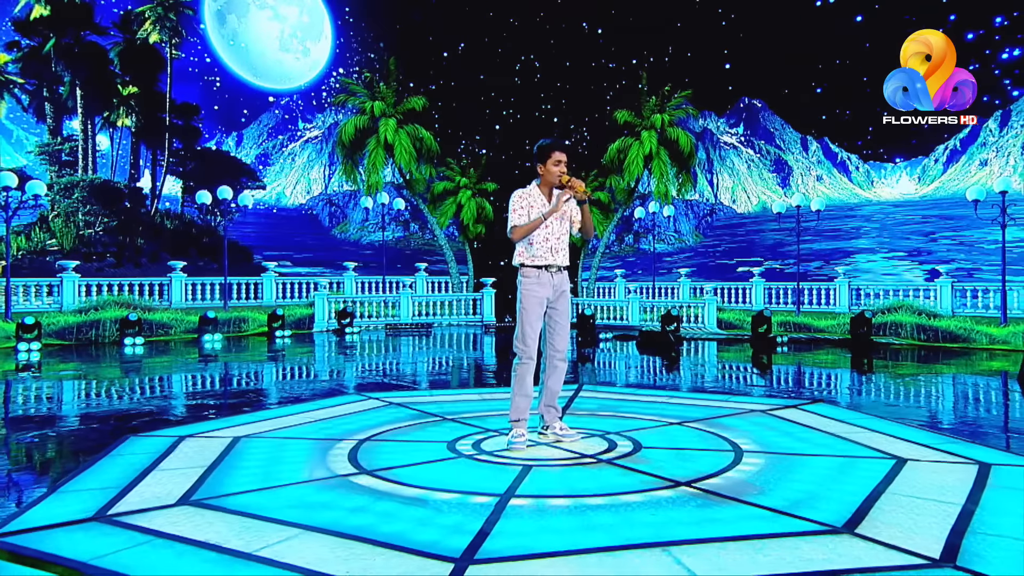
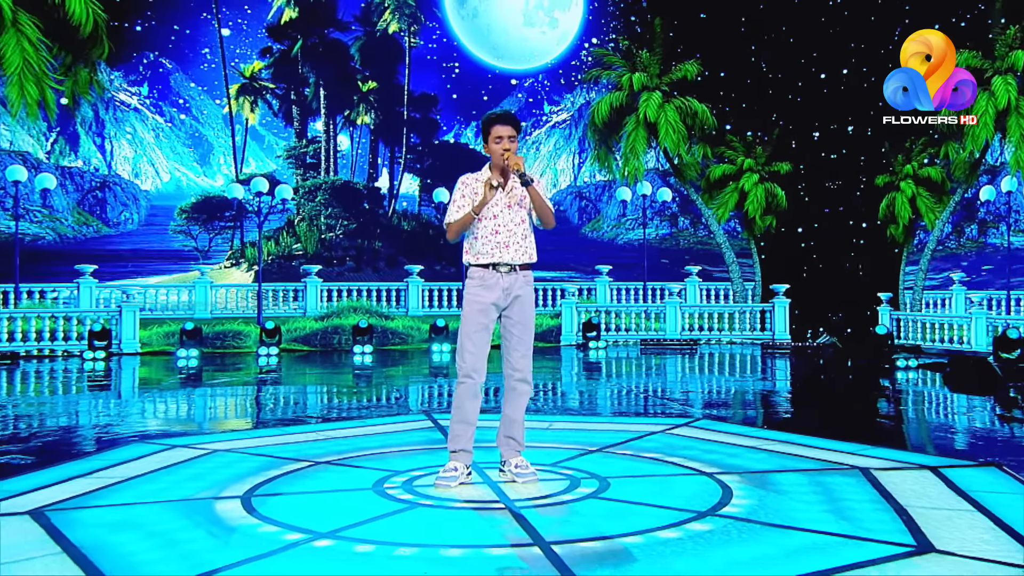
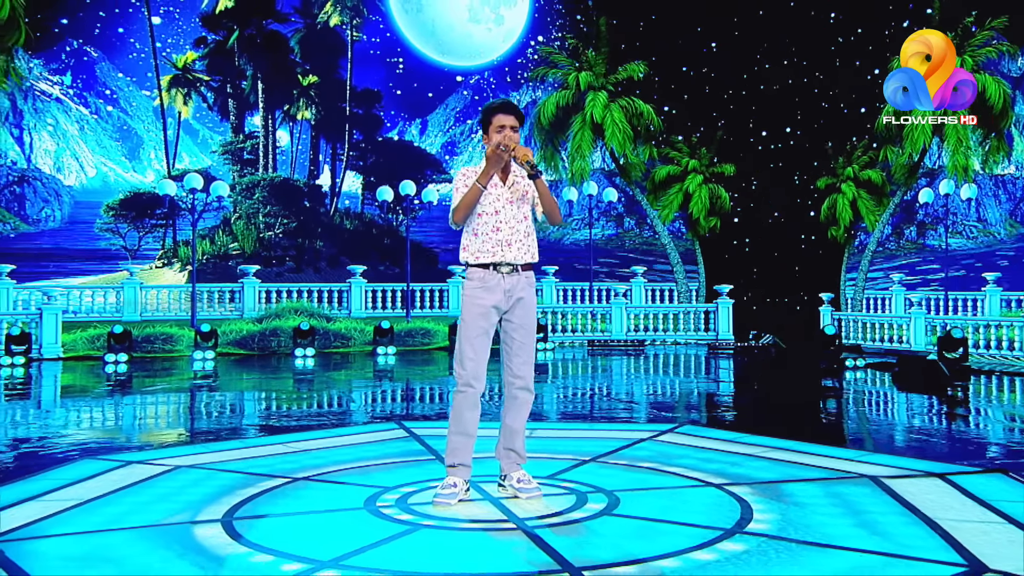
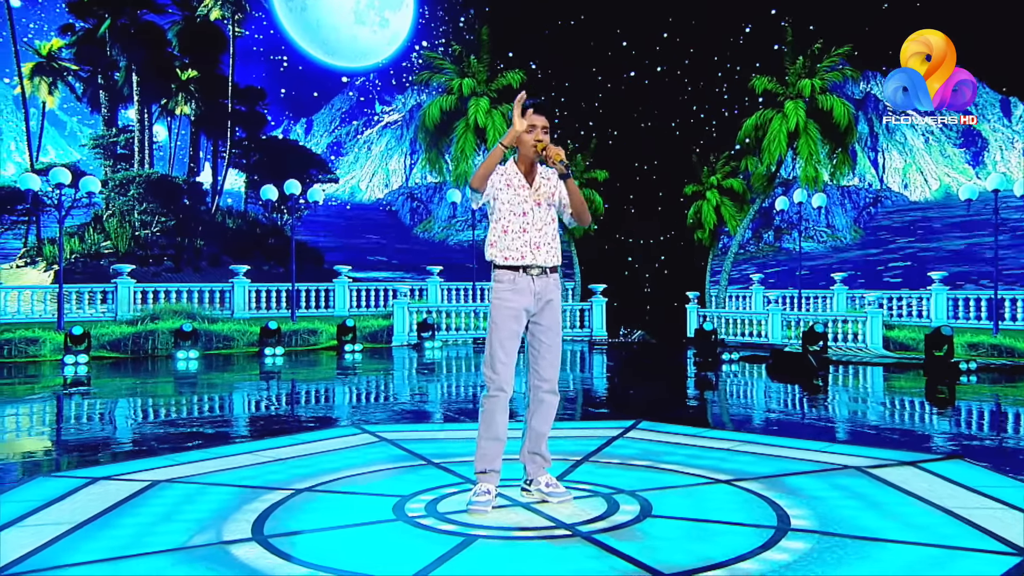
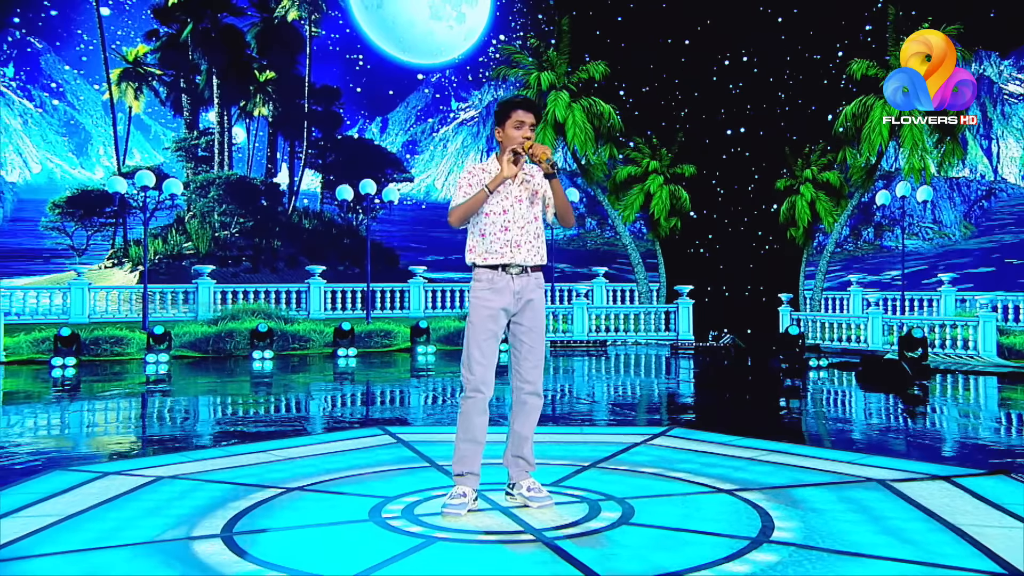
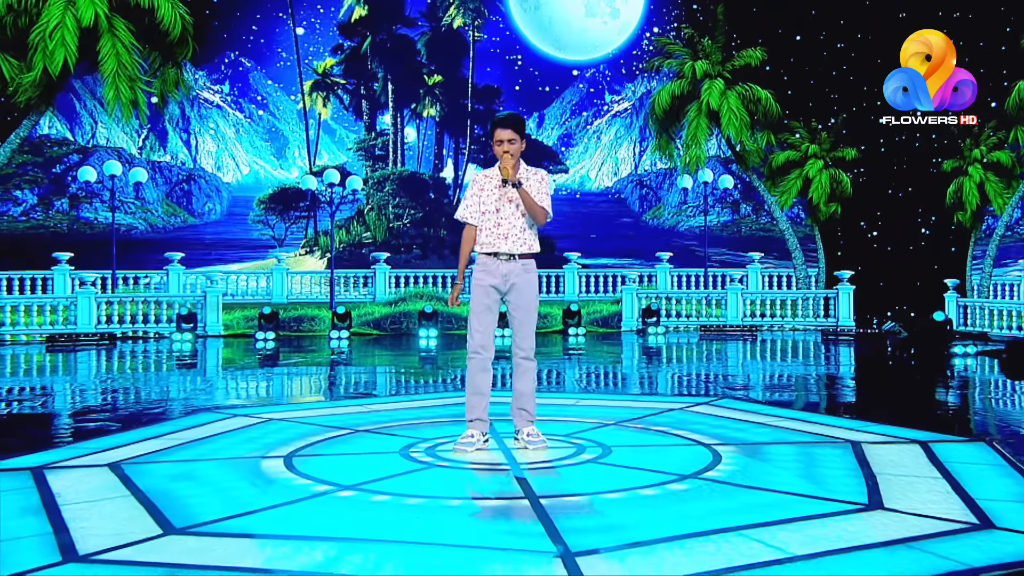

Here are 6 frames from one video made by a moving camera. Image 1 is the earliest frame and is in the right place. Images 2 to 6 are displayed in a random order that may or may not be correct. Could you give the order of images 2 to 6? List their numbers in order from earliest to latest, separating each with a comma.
4, 5, 3, 2, 6
